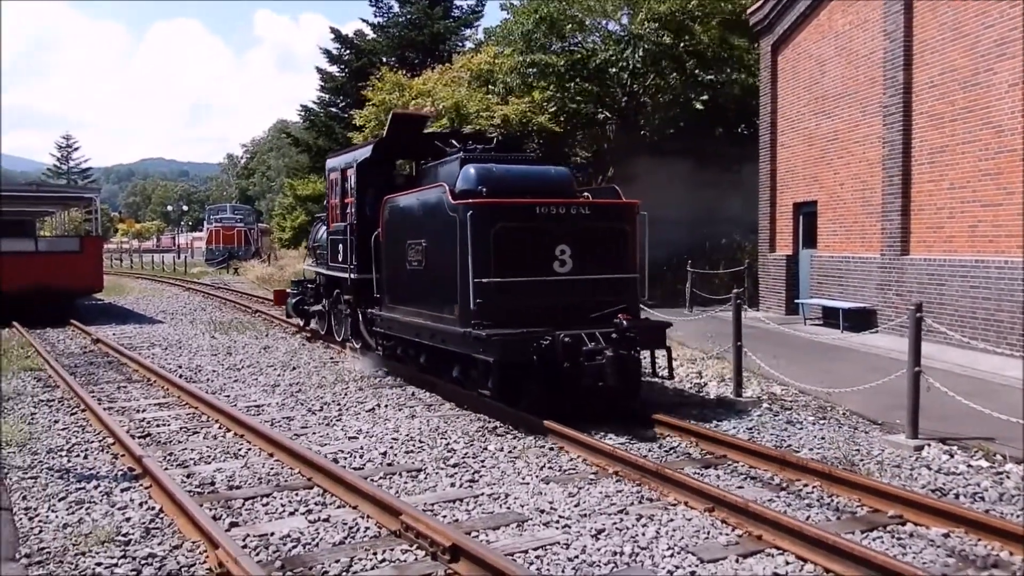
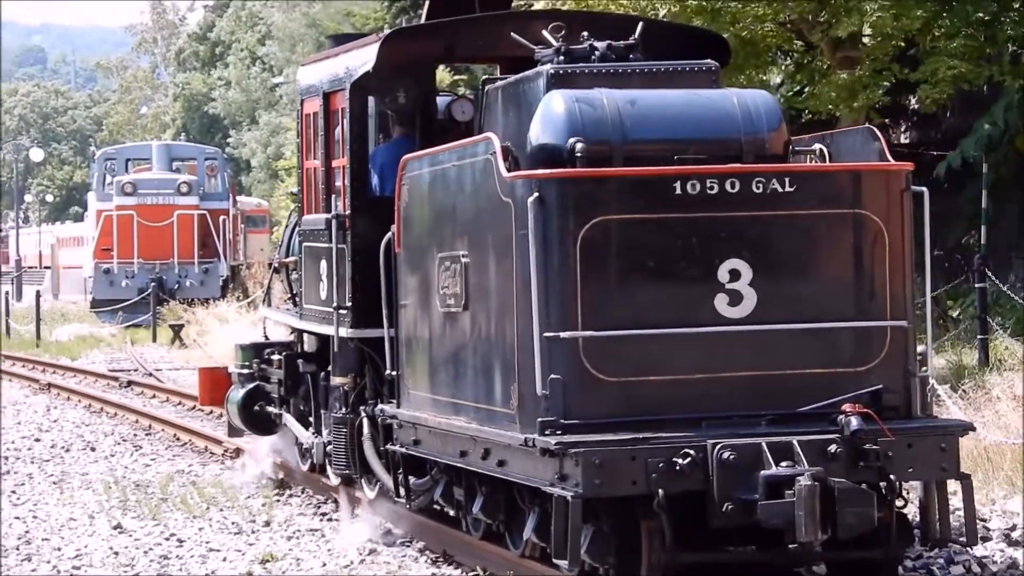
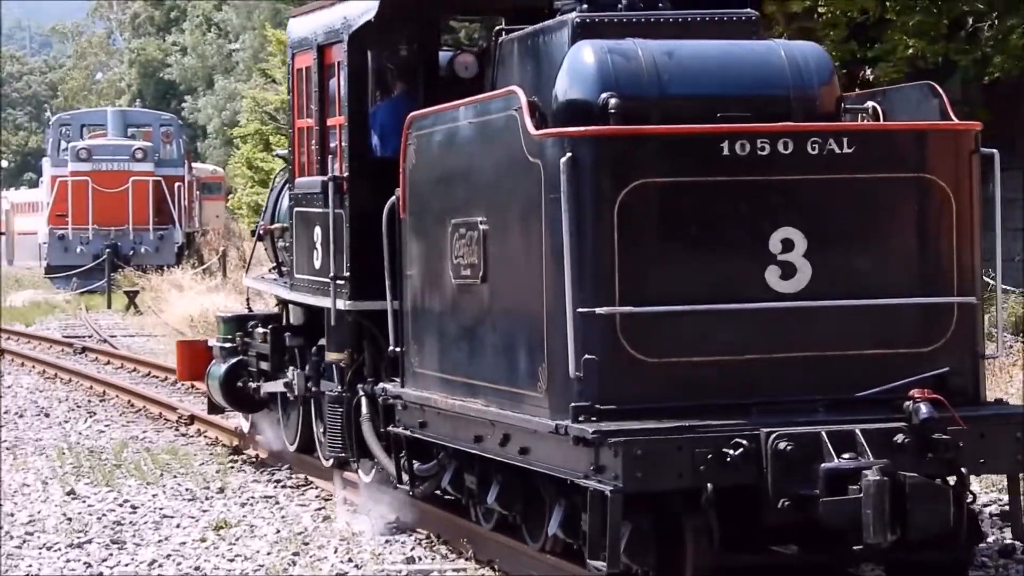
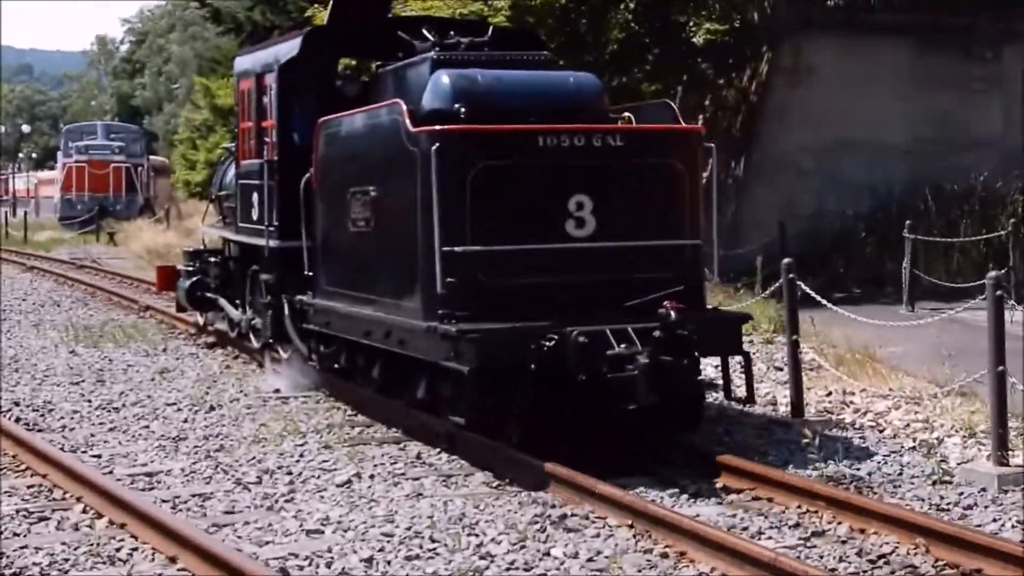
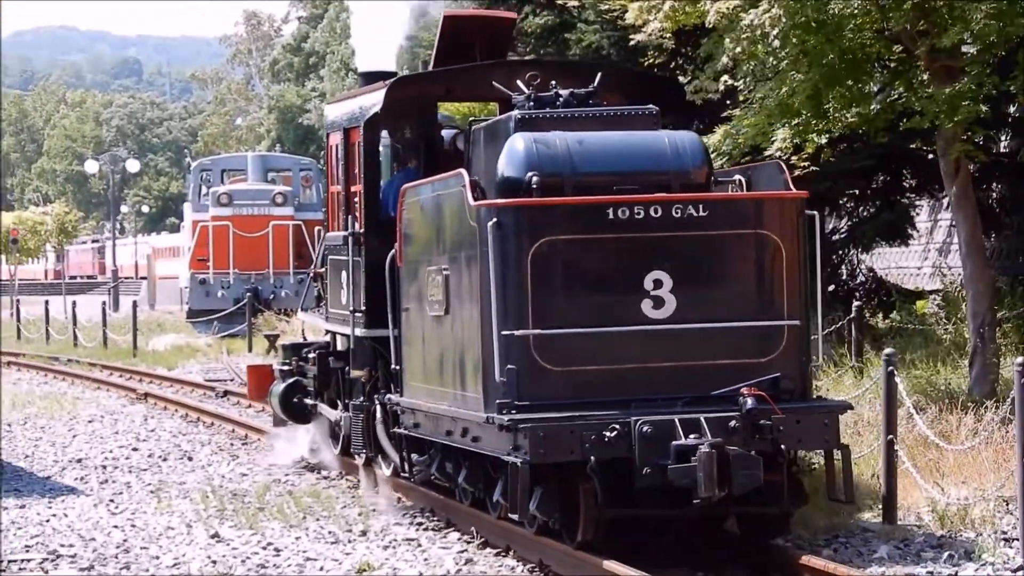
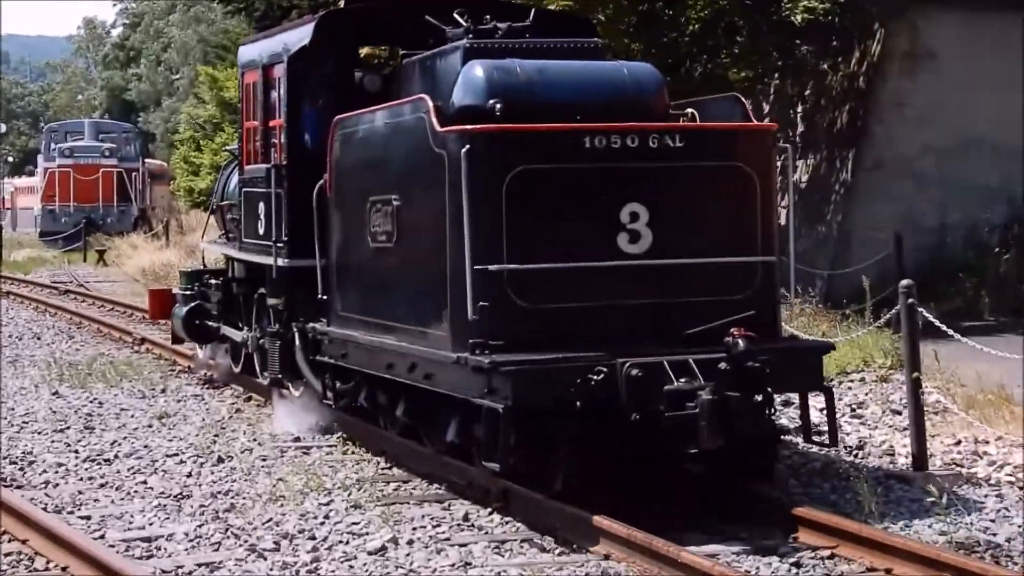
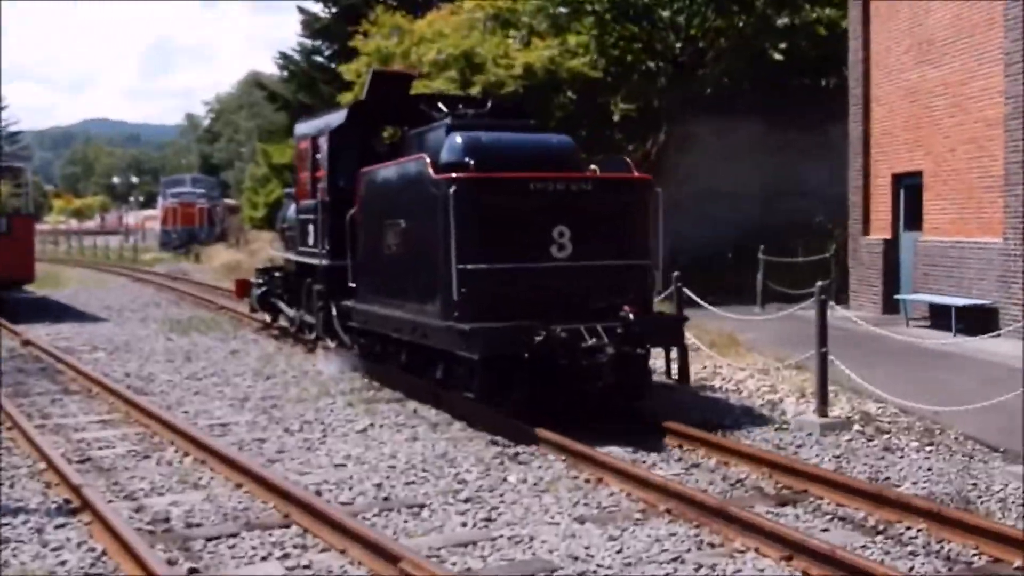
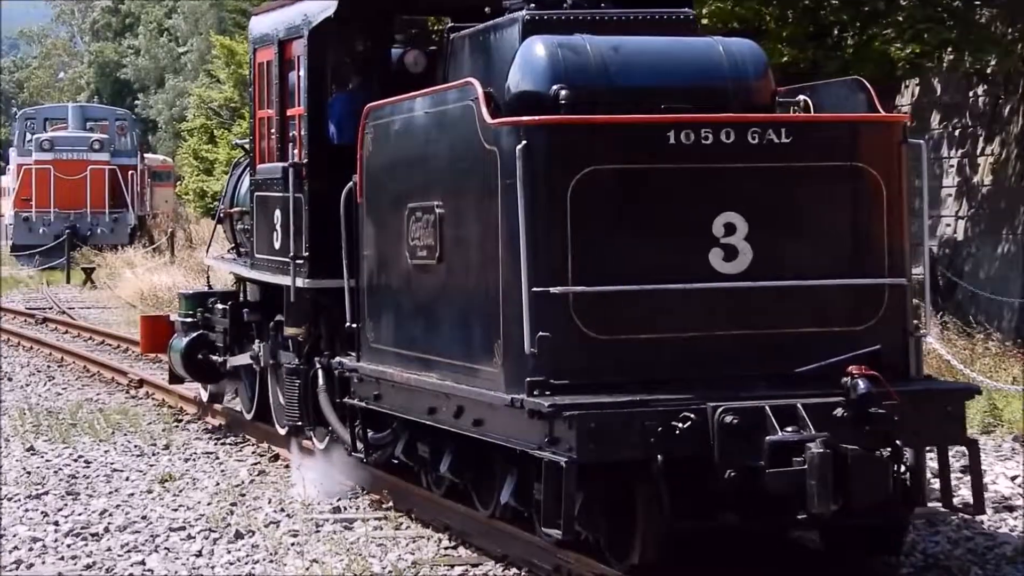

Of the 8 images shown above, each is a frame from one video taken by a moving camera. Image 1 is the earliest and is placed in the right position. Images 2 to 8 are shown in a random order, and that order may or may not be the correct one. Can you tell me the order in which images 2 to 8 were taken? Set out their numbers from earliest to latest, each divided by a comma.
7, 4, 6, 8, 3, 2, 5
